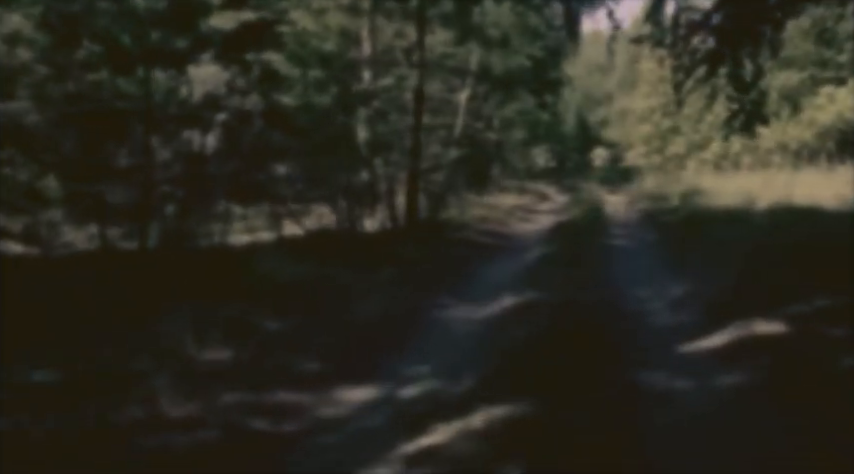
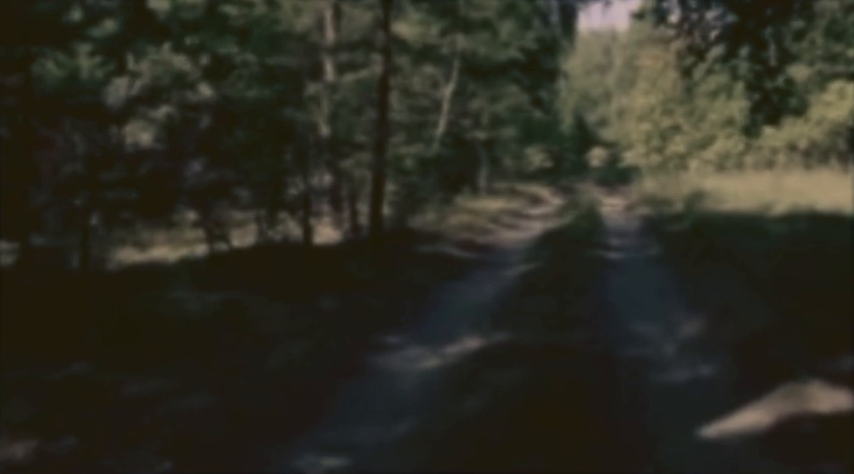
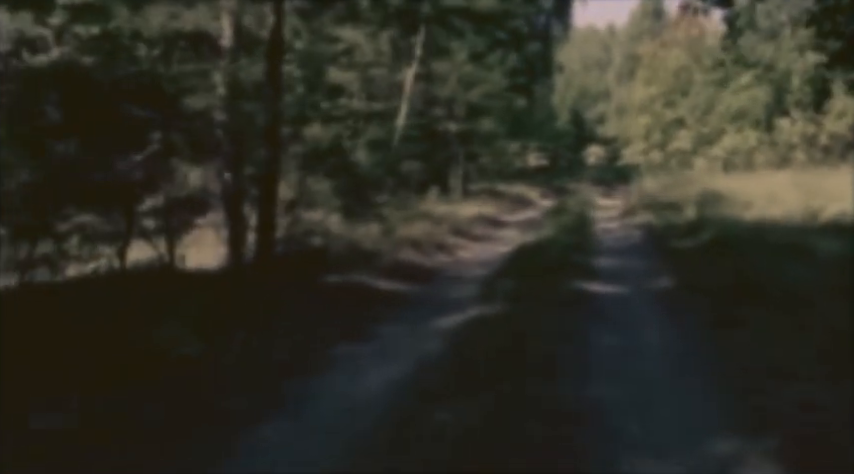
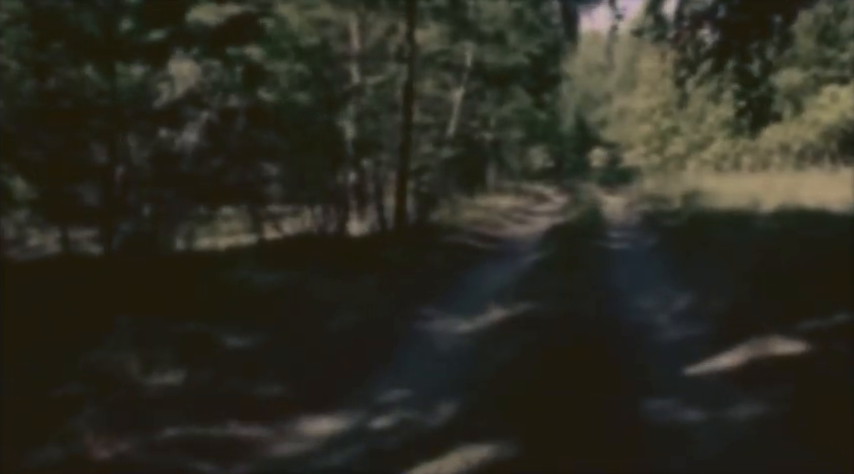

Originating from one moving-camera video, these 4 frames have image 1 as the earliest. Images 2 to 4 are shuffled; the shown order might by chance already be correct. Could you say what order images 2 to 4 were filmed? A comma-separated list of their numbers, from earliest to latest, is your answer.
4, 2, 3
